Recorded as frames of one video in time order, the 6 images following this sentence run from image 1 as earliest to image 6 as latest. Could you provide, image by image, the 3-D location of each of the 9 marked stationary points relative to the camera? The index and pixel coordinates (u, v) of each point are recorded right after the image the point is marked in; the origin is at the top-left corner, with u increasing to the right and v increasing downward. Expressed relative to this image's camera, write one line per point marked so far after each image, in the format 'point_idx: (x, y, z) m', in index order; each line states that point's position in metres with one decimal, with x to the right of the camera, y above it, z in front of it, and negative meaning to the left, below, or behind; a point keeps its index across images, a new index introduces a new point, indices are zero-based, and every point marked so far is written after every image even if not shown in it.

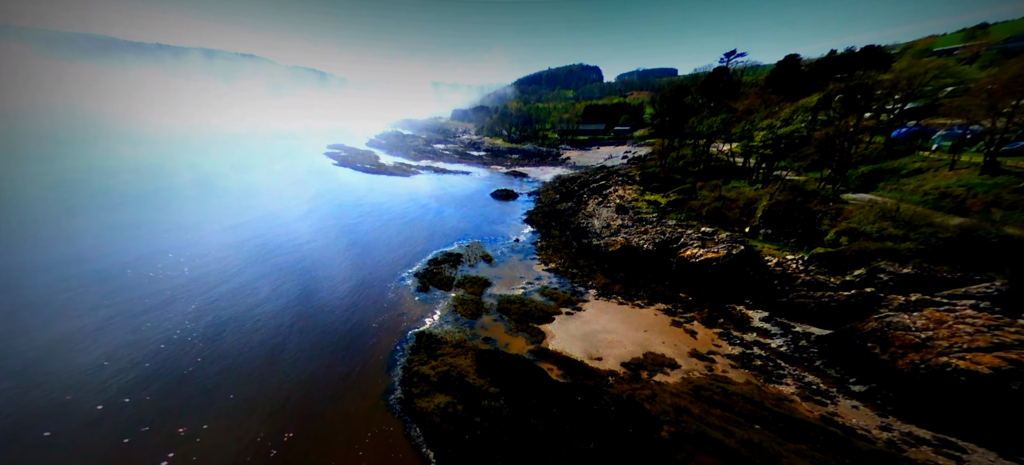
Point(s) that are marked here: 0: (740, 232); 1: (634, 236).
0: (+11.2, +0.1, +16.4) m
1: (+6.7, -0.2, +18.3) m
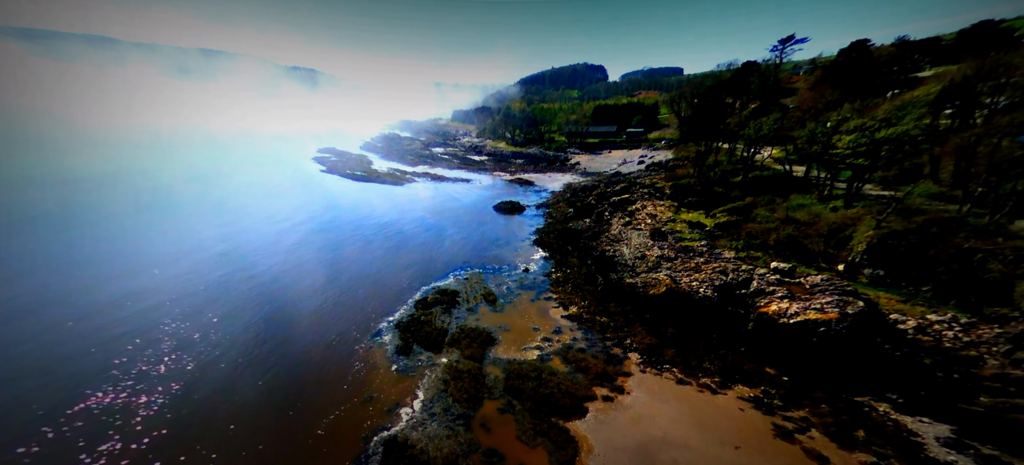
0: (+11.6, -1.3, +12.0) m
1: (+7.1, -1.7, +13.9) m
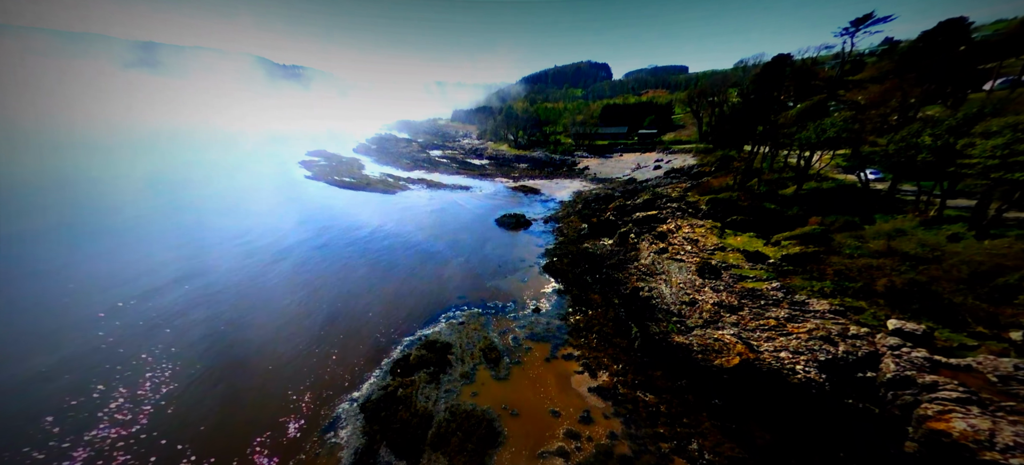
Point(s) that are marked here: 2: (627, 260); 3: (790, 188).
0: (+11.9, -2.7, +8.0) m
1: (+7.4, -3.1, +9.9) m
2: (+6.0, -1.5, +17.5) m
3: (+16.3, +2.7, +19.6) m
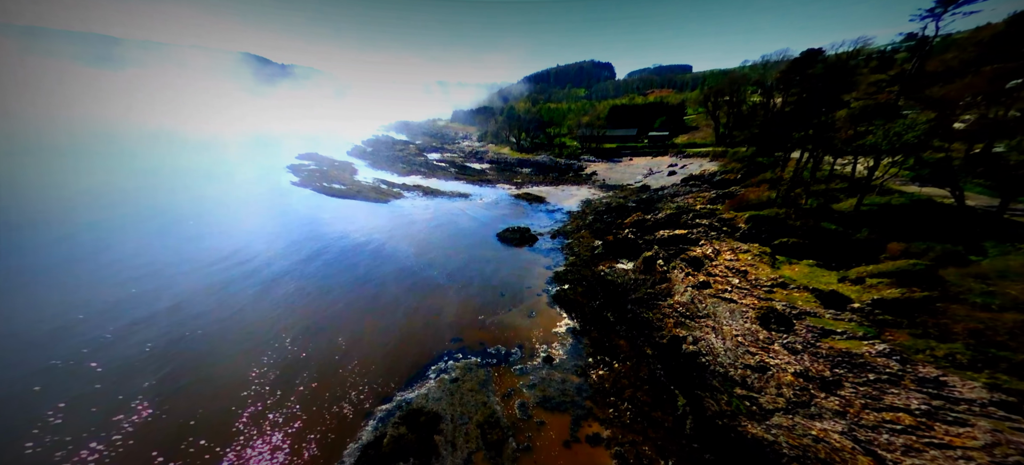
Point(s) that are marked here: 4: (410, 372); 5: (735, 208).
0: (+12.1, -3.8, +4.9) m
1: (+7.6, -4.2, +6.8) m
2: (+6.2, -2.6, +14.4) m
3: (+16.5, +1.5, +16.5) m
4: (-3.8, -5.1, +12.3) m
5: (+13.1, +1.5, +19.6) m
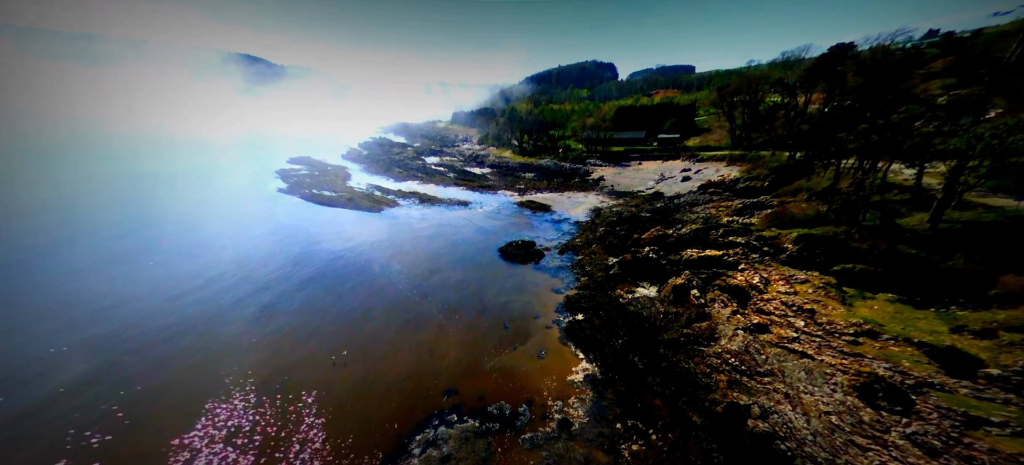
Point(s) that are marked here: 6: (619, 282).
0: (+12.3, -4.7, +2.2) m
1: (+7.8, -5.1, +4.1) m
2: (+6.4, -3.6, +11.7) m
3: (+16.7, +0.6, +13.8) m
4: (-3.5, -6.1, +9.6) m
5: (+13.3, +0.5, +16.9) m
6: (+5.6, -2.4, +17.9) m
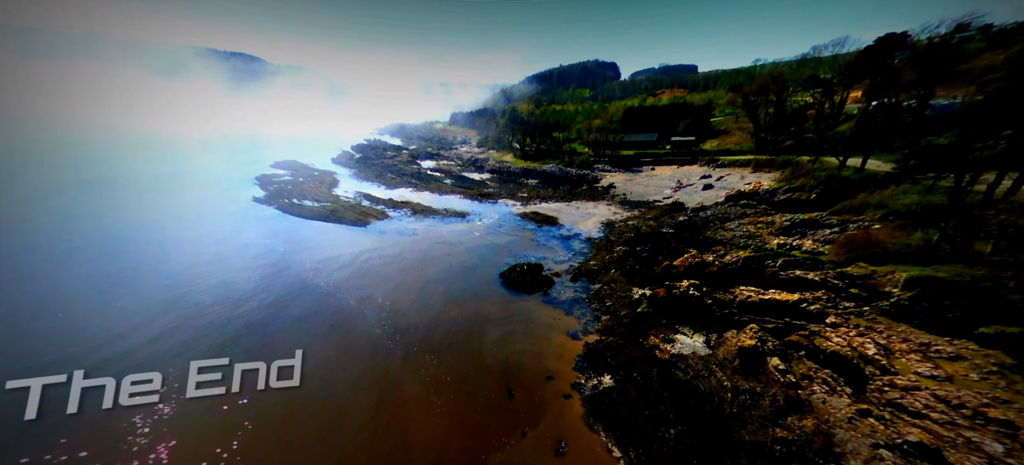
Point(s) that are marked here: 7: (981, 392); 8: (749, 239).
0: (+12.5, -5.9, -1.7) m
1: (+8.0, -6.4, +0.2) m
2: (+6.6, -4.8, +7.8) m
3: (+16.9, -0.7, +9.9) m
4: (-3.3, -7.4, +5.7) m
5: (+13.5, -0.8, +13.0) m
6: (+5.8, -3.7, +14.0) m
7: (+10.1, -3.5, +7.4) m
8: (+13.7, +0.1, +18.9) m
